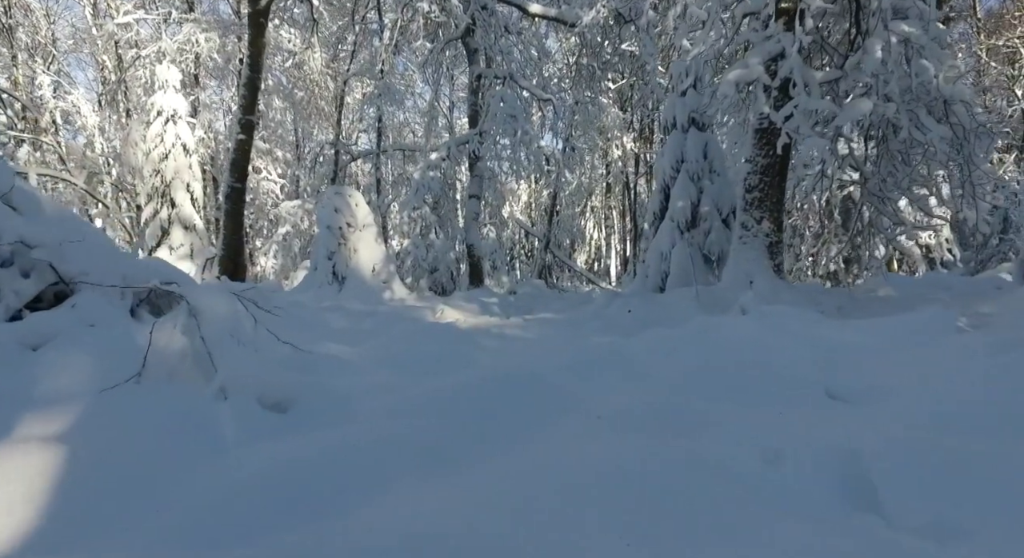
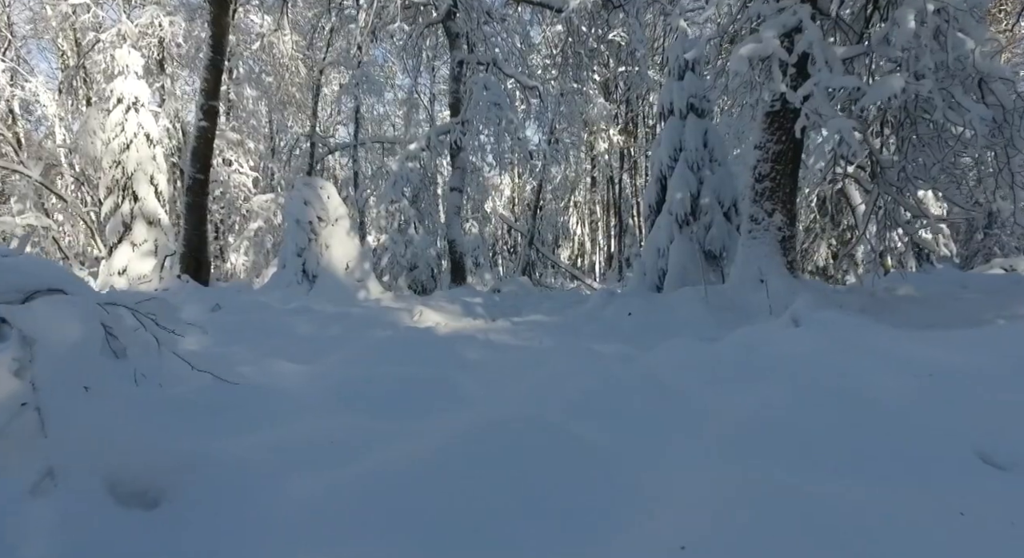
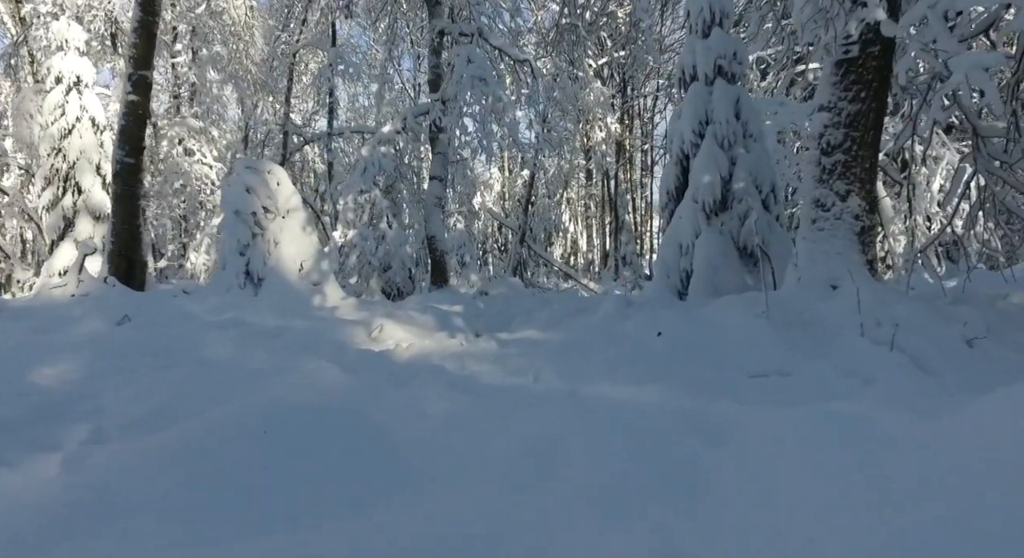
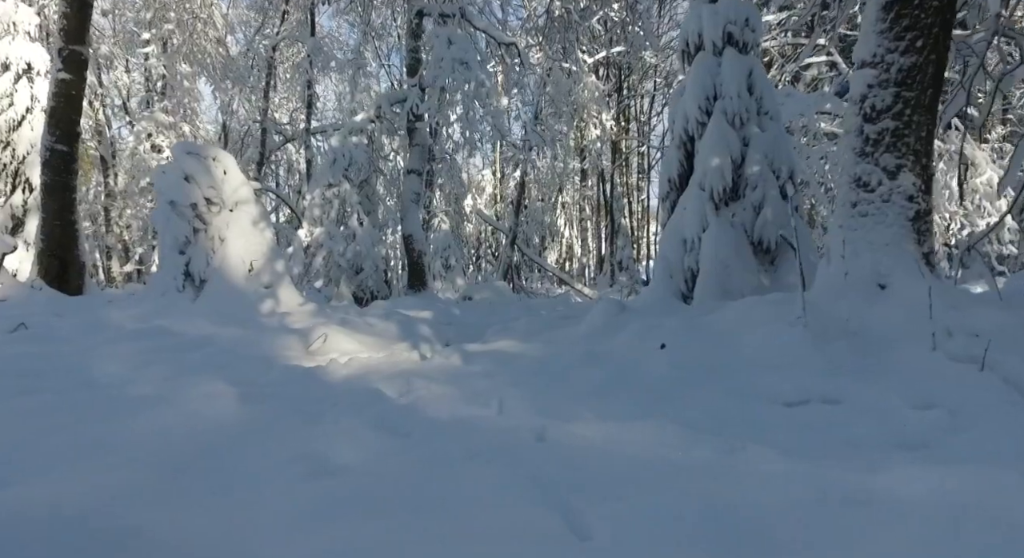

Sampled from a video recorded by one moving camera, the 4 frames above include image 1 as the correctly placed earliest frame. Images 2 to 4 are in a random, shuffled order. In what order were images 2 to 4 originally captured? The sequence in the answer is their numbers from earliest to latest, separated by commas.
2, 3, 4
